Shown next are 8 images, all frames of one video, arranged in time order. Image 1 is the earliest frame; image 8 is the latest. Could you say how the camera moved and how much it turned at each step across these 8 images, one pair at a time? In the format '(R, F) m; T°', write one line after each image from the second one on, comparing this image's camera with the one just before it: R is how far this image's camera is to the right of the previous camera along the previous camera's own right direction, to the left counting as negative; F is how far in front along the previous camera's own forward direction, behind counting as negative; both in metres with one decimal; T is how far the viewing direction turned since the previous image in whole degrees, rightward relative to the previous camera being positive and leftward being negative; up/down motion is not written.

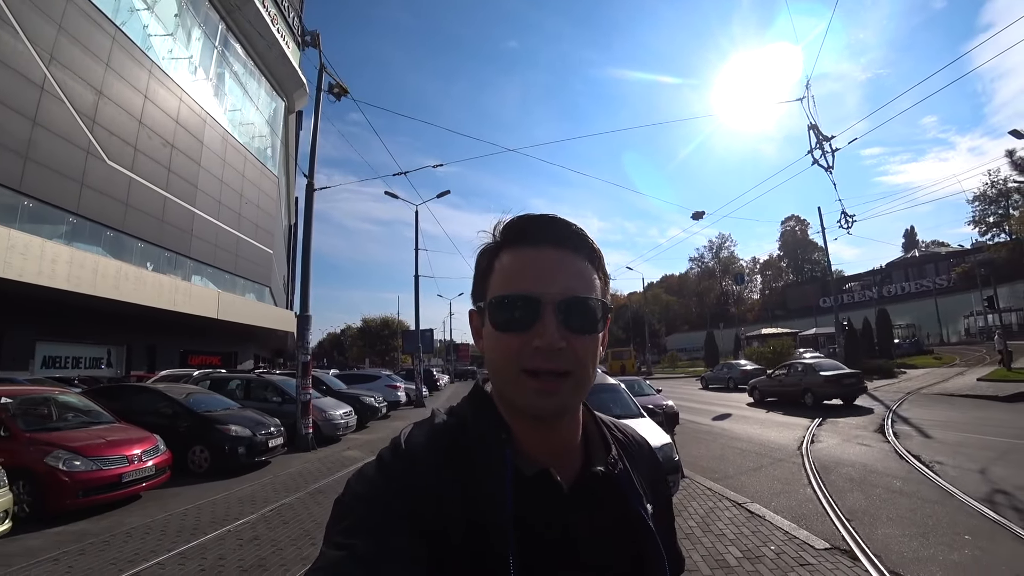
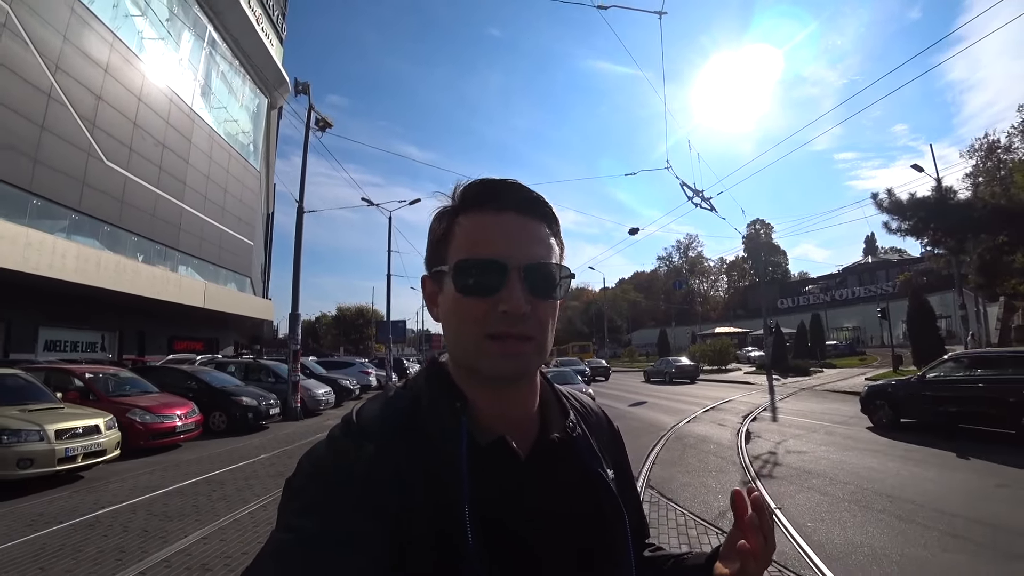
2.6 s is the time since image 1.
(+0.7, -2.9) m; +2°
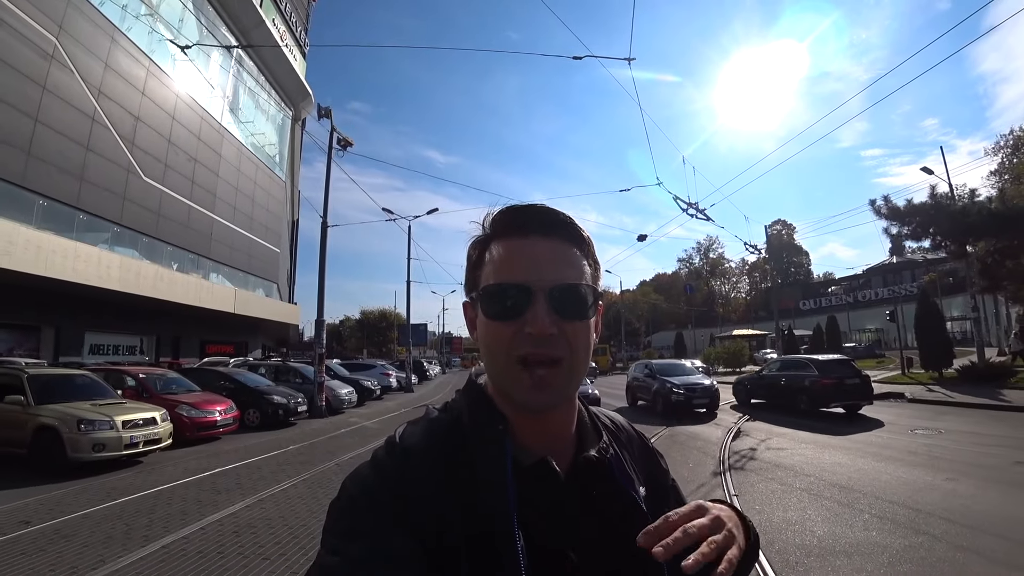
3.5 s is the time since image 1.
(+0.4, -1.0) m; -2°
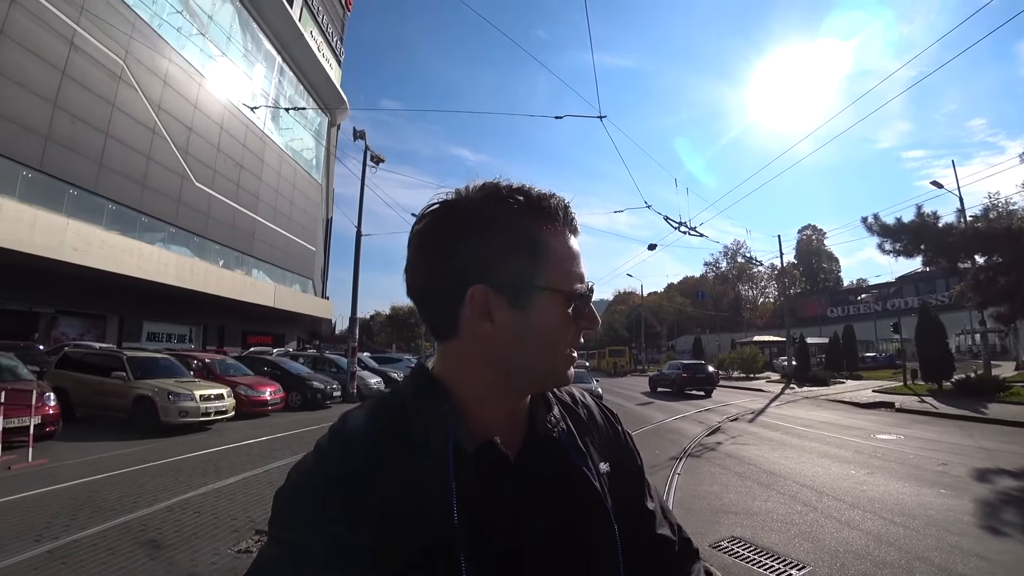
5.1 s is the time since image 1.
(+0.5, -1.8) m; -3°
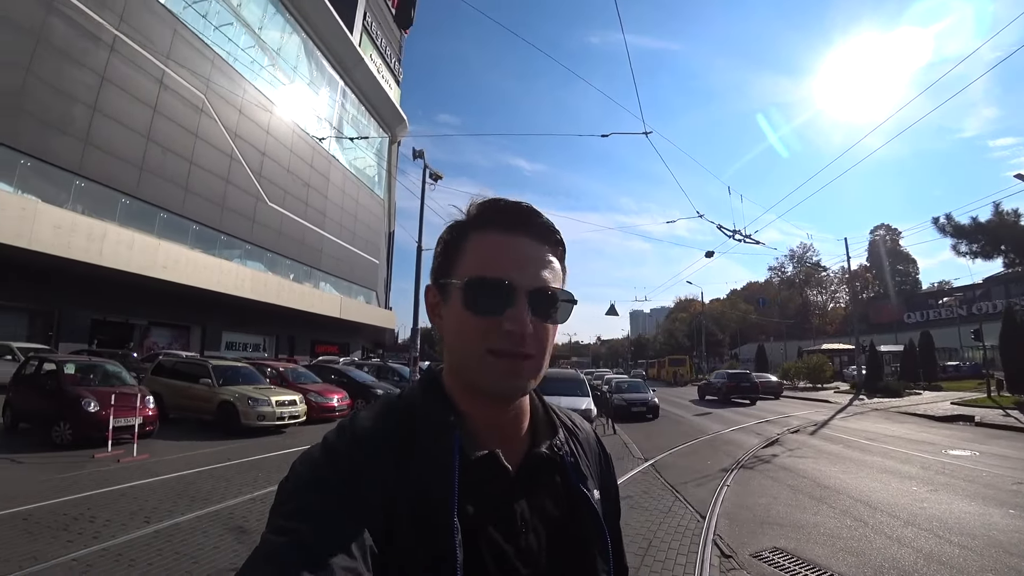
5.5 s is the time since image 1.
(+0.2, -0.4) m; -6°
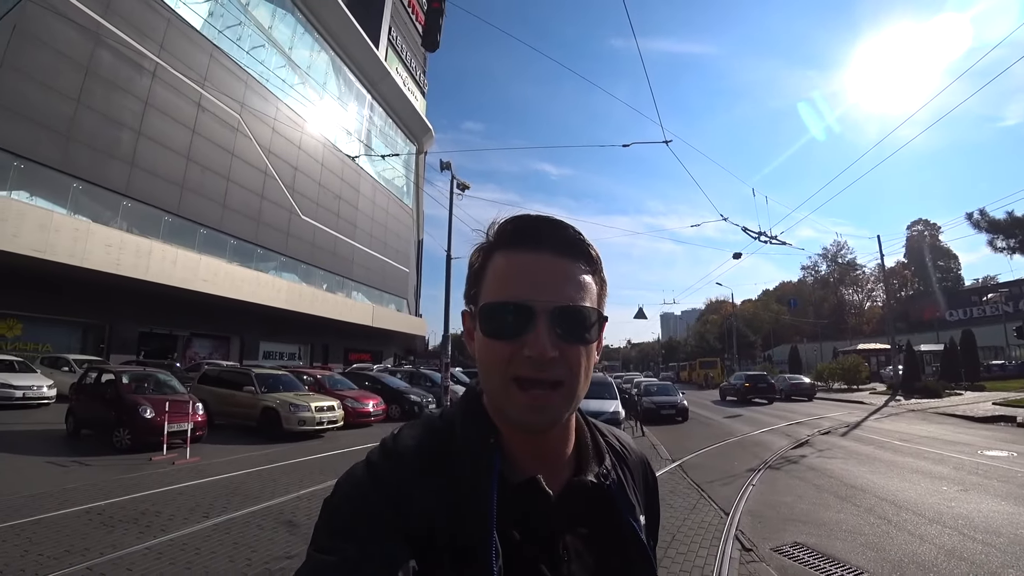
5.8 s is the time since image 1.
(0.0, -0.3) m; -3°
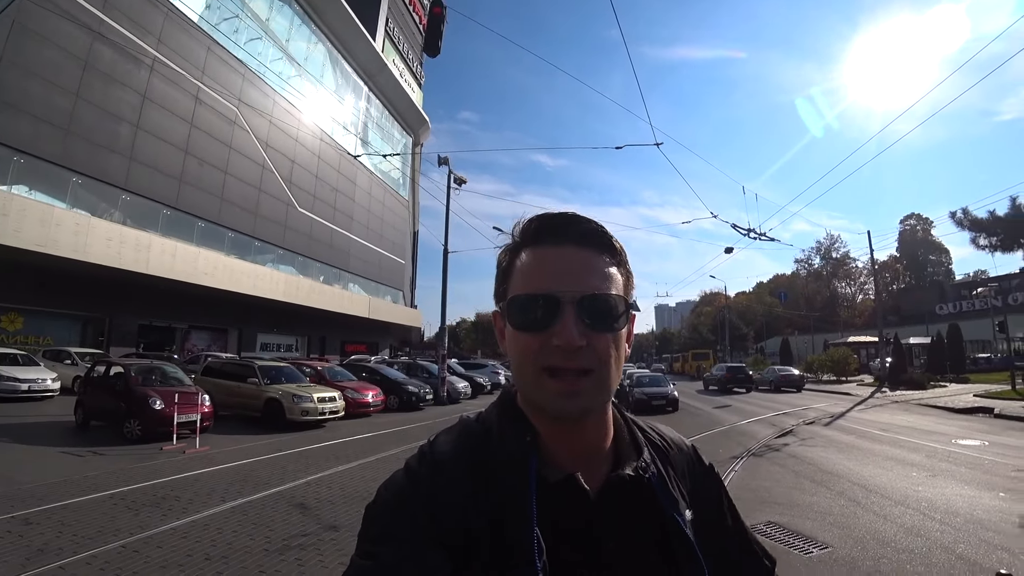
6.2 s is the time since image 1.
(0.0, -0.4) m; +1°
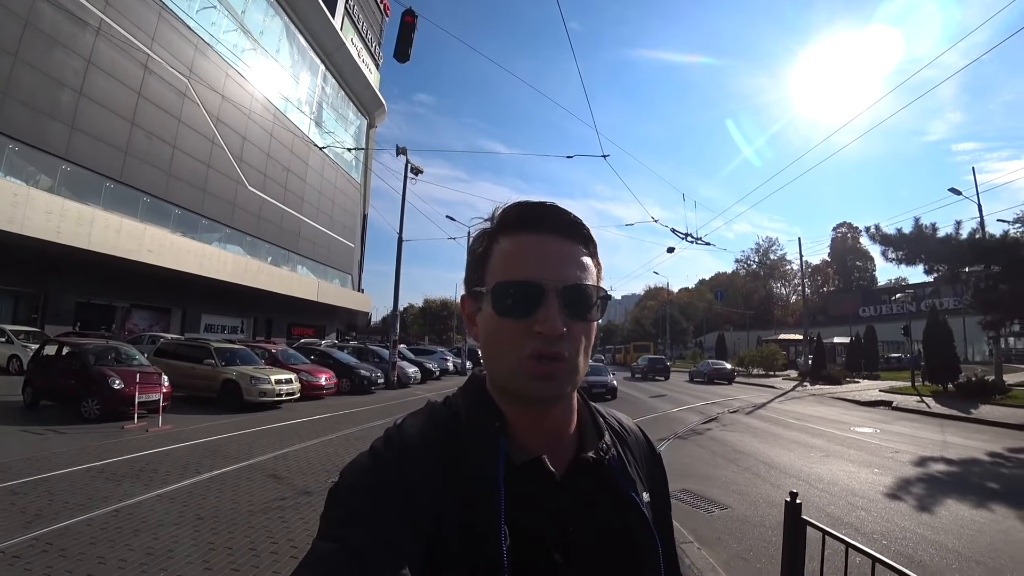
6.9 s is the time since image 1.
(-0.1, -0.8) m; +5°
